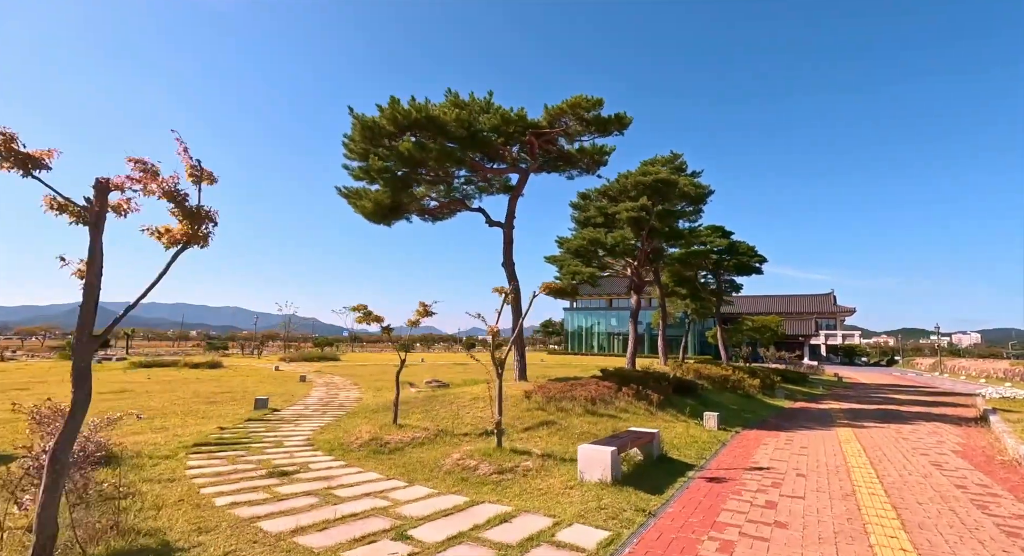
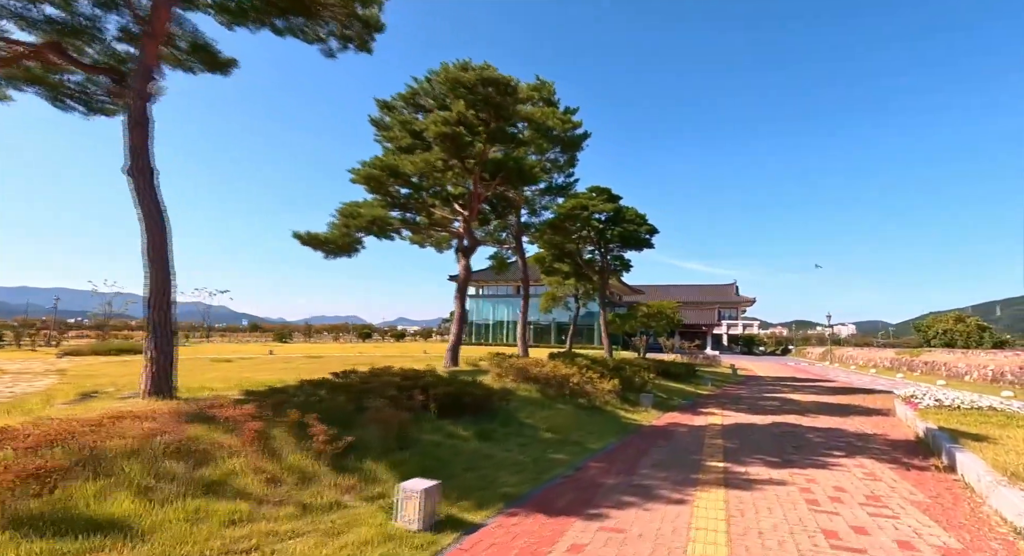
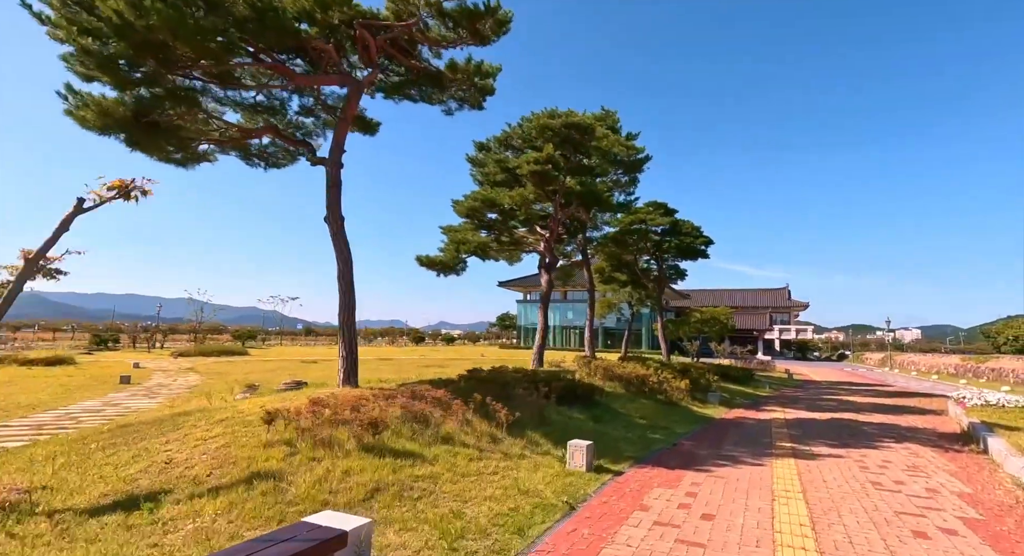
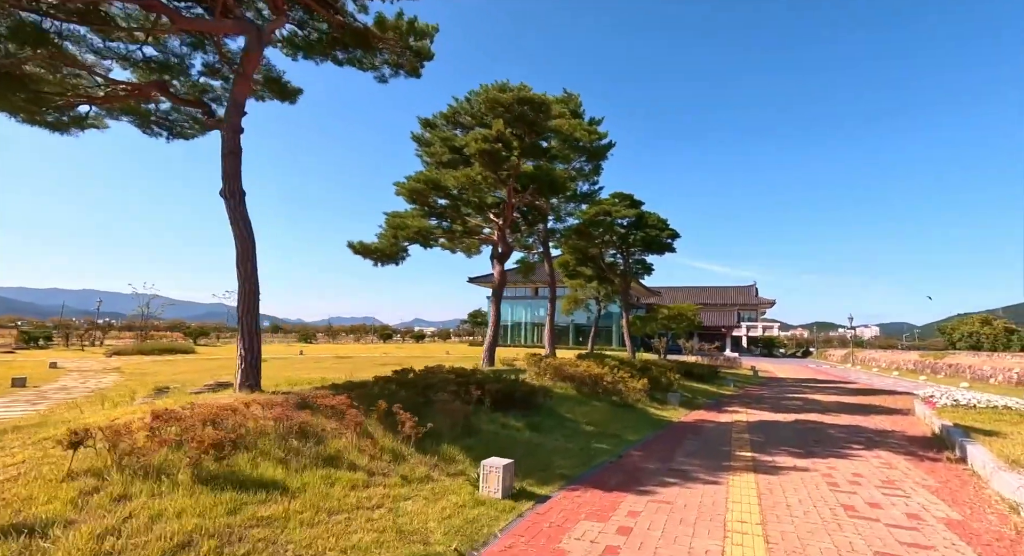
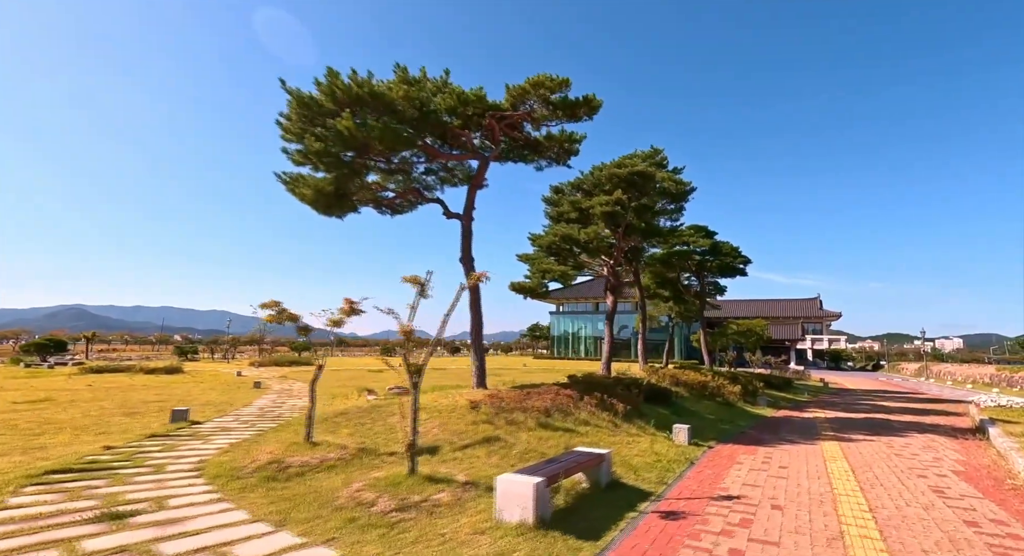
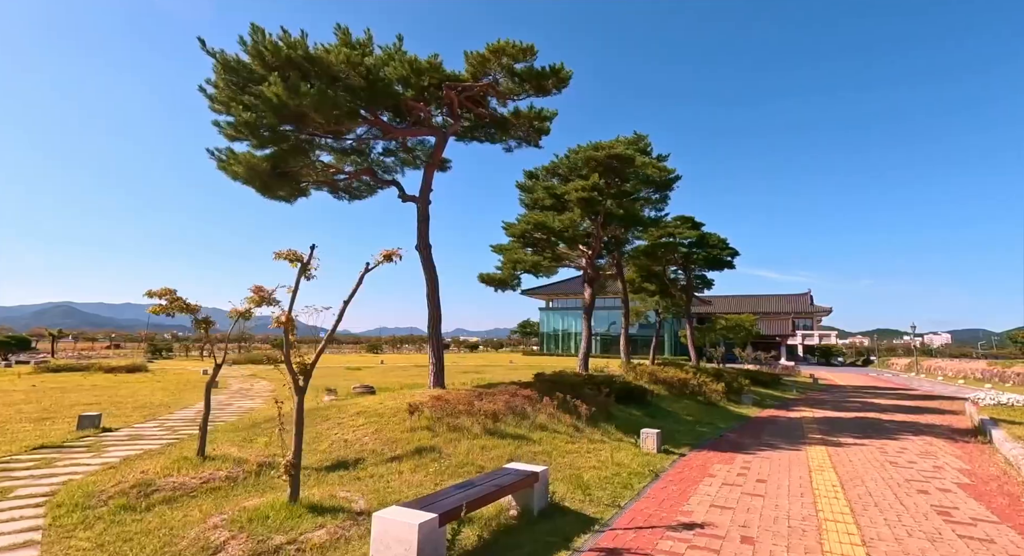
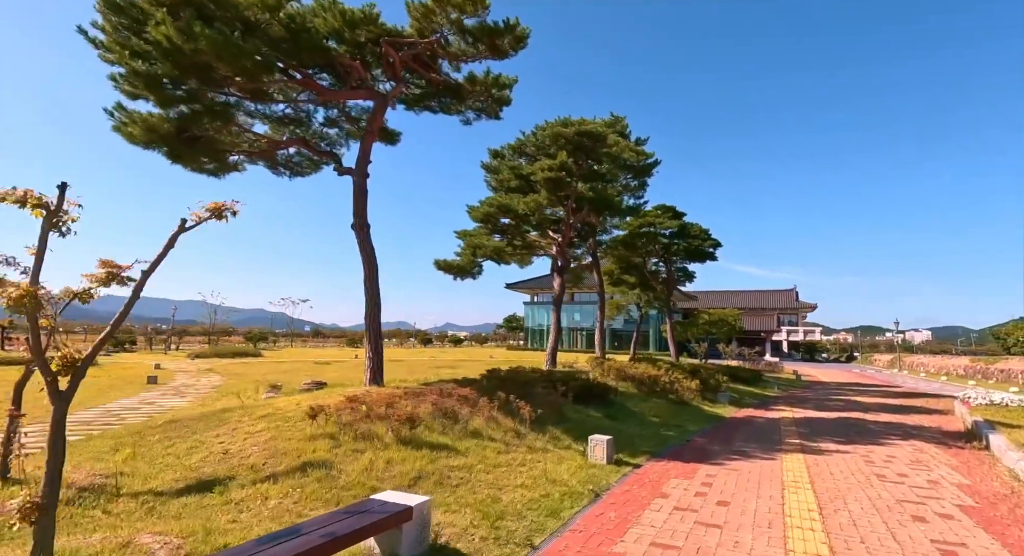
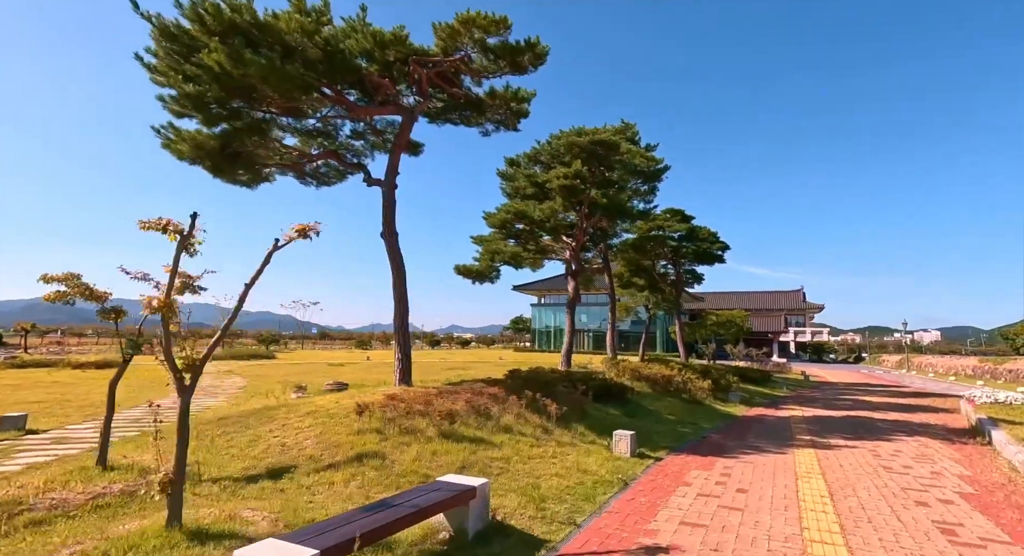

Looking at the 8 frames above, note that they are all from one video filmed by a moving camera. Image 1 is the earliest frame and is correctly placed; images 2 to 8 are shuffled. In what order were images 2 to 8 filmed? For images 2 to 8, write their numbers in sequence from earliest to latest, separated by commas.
5, 6, 8, 7, 3, 4, 2
